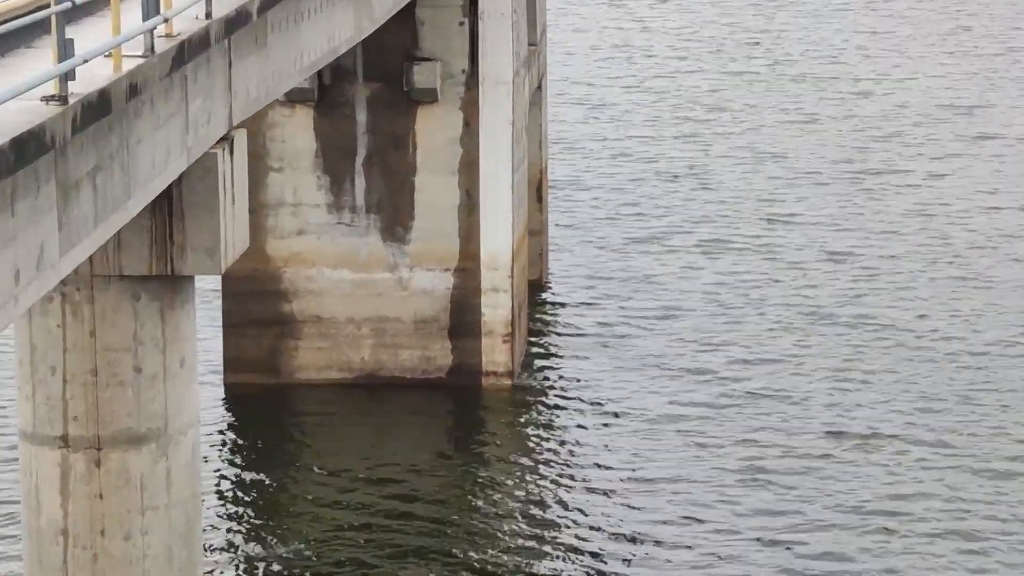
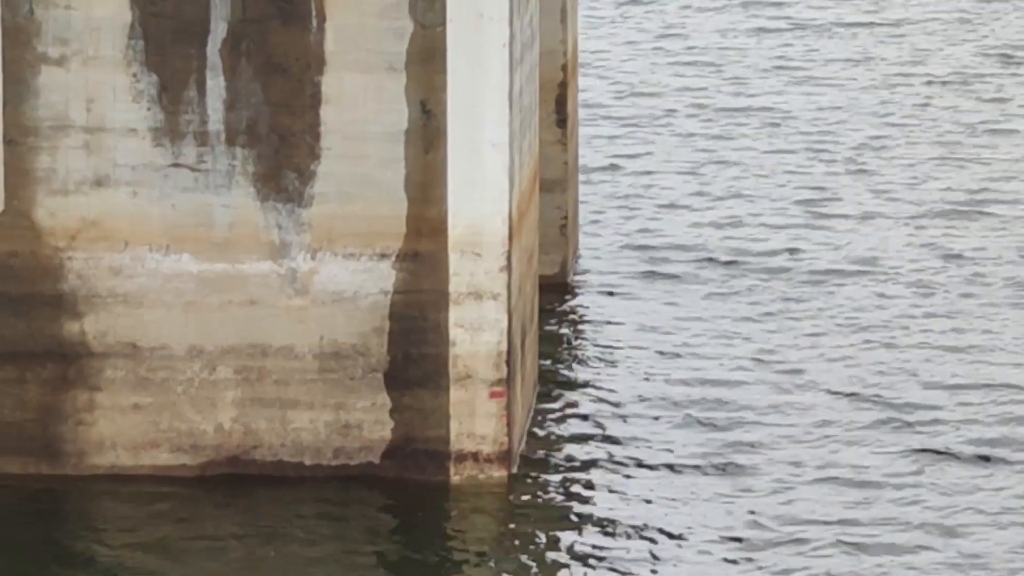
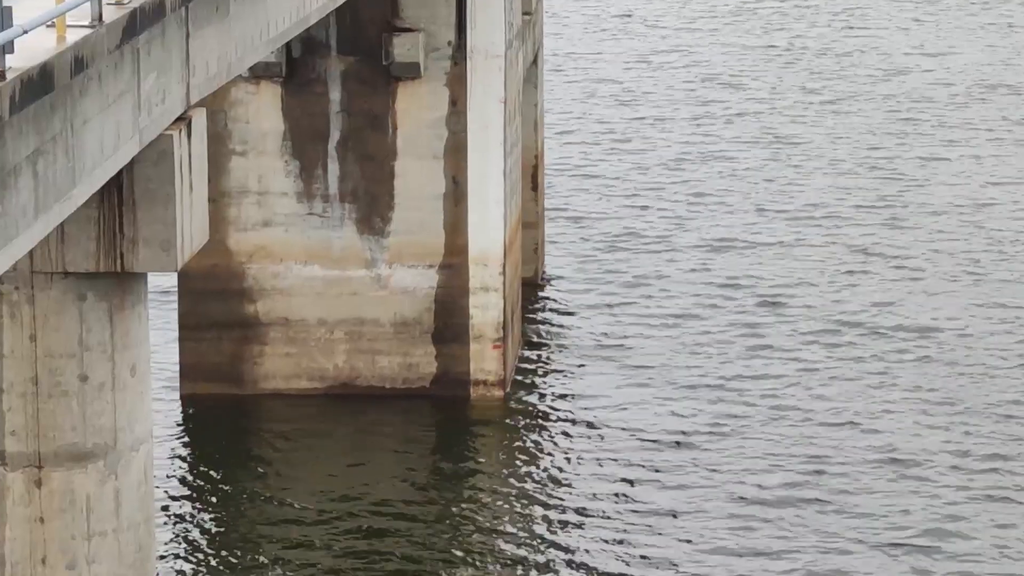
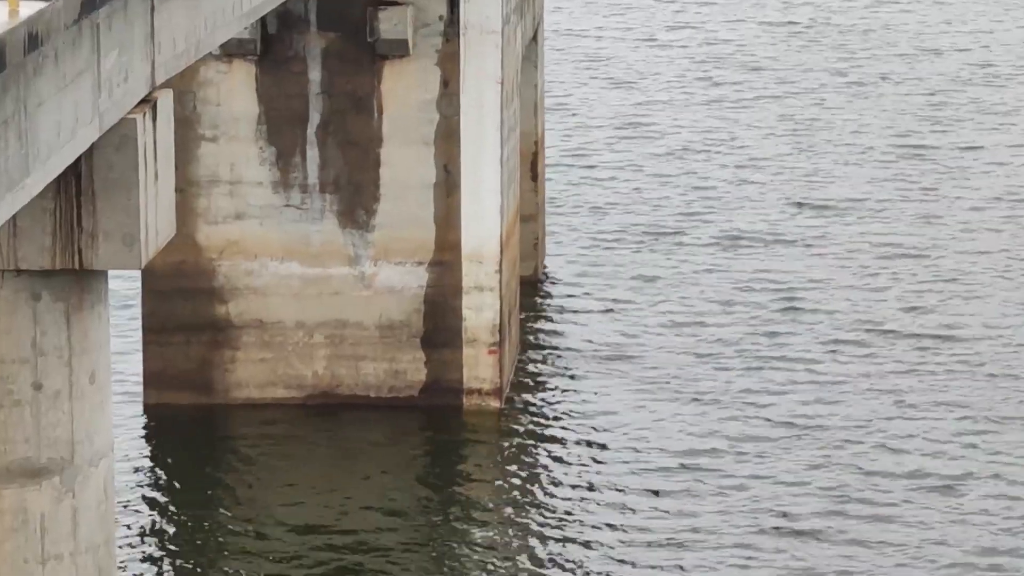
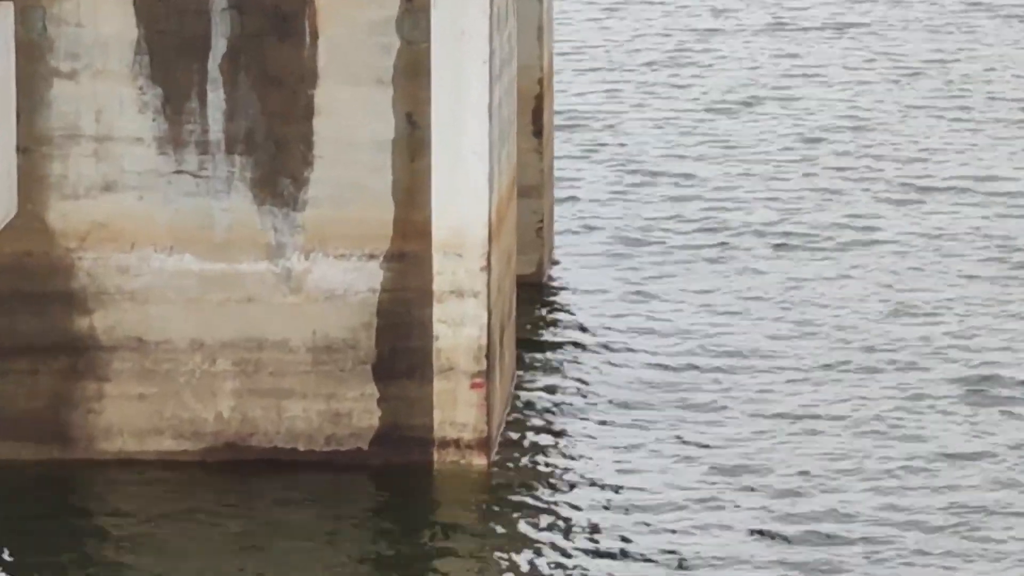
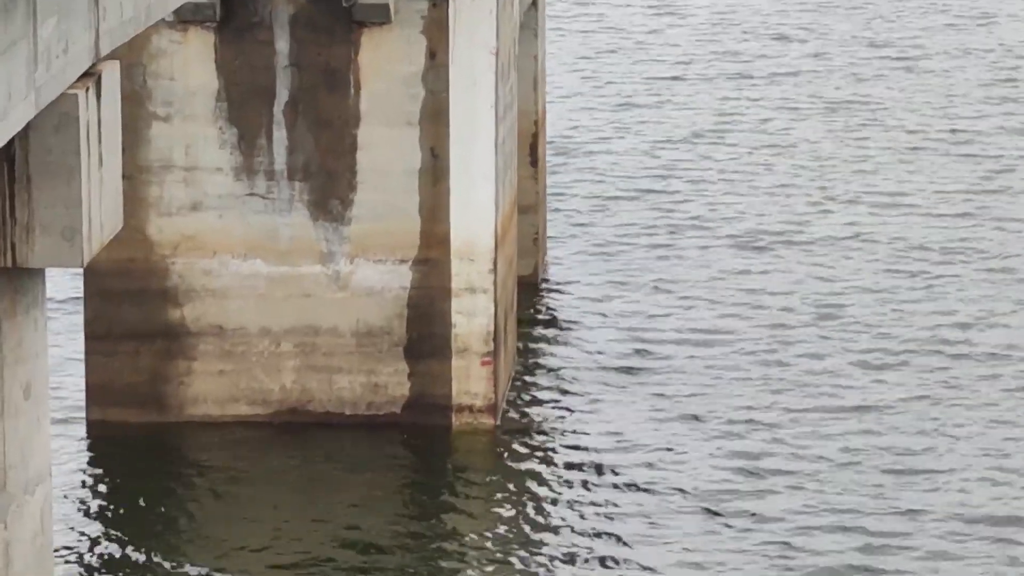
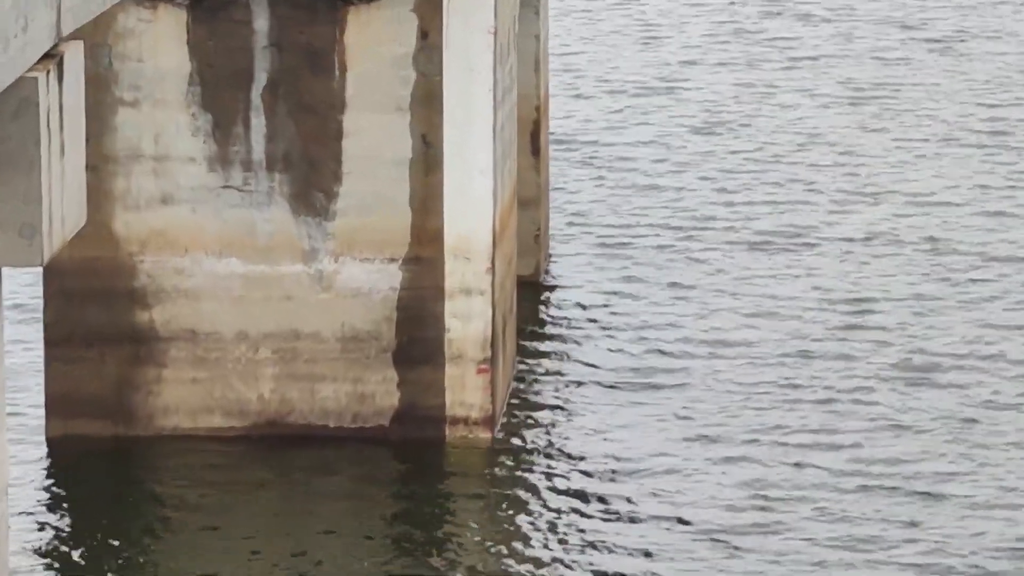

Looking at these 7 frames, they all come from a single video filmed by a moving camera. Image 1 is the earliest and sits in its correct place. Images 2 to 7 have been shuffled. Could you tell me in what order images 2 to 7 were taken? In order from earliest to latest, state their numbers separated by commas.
3, 4, 6, 7, 5, 2
